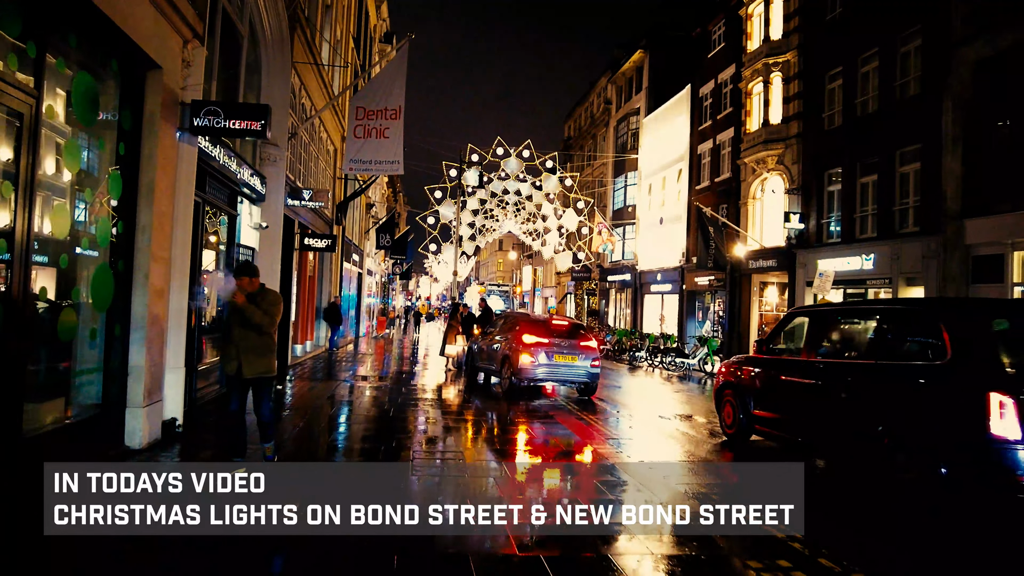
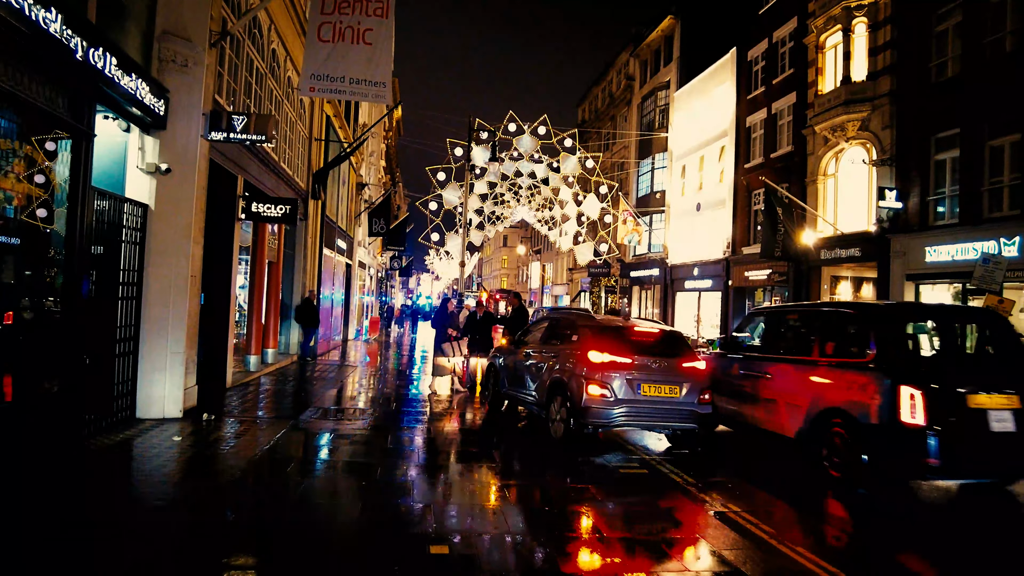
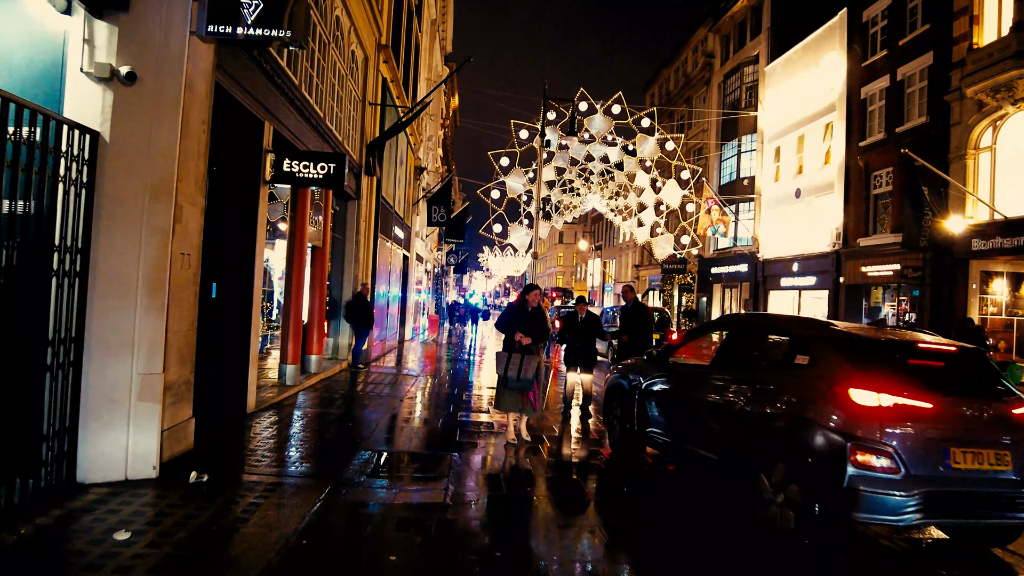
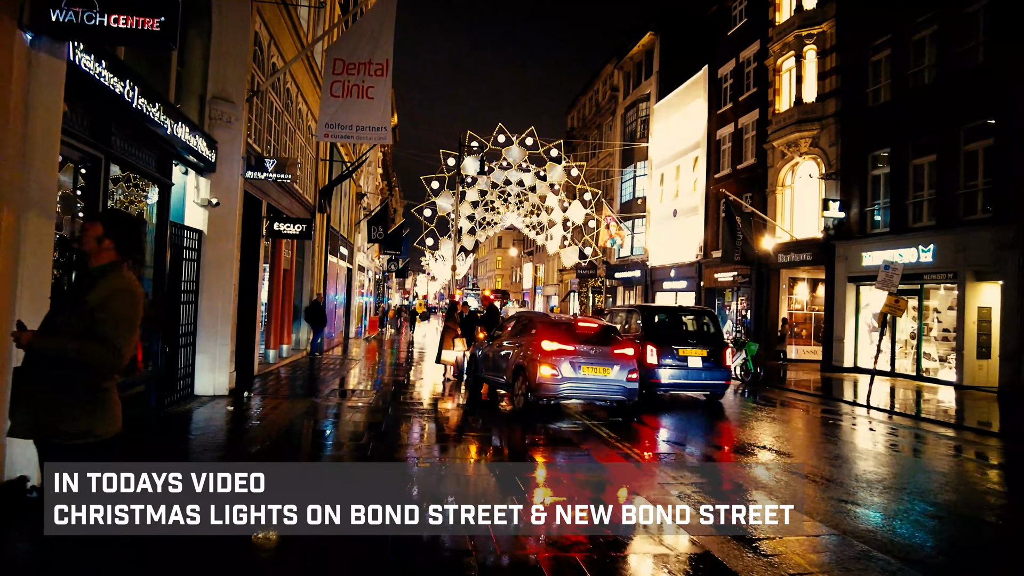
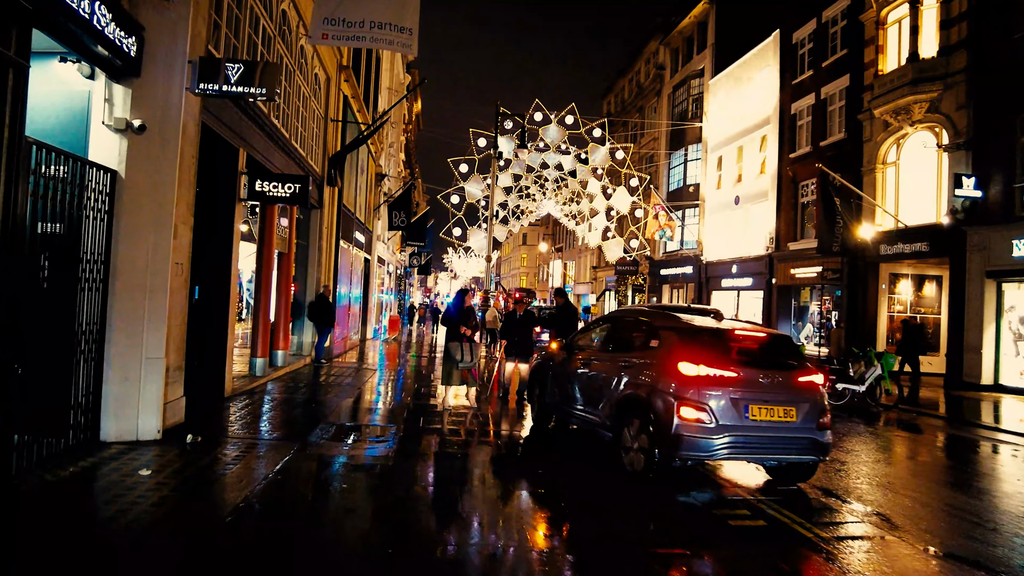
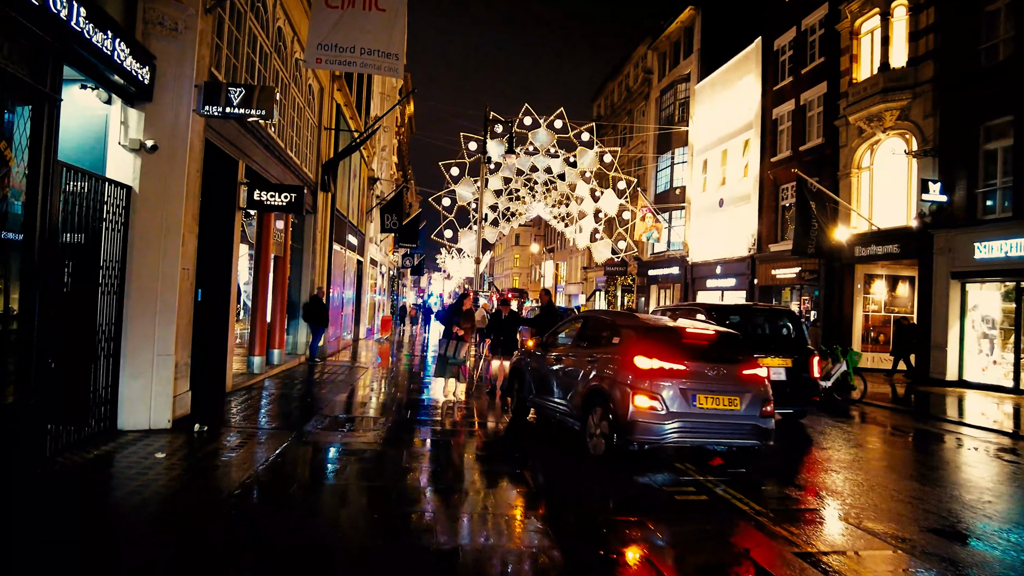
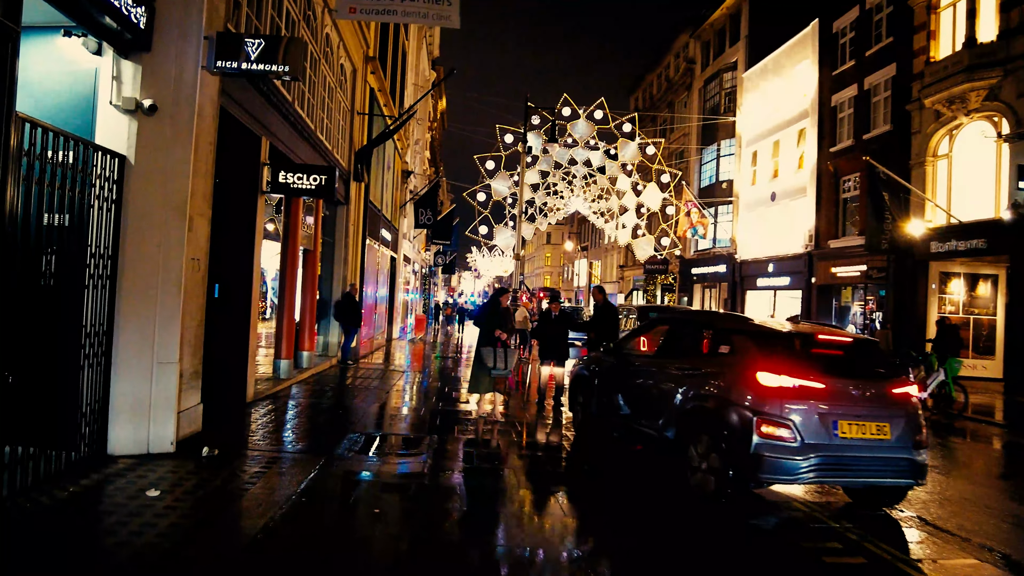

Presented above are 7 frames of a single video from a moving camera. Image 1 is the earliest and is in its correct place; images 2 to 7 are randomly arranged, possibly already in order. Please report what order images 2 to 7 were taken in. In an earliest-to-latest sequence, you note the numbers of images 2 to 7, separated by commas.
4, 2, 6, 5, 7, 3
